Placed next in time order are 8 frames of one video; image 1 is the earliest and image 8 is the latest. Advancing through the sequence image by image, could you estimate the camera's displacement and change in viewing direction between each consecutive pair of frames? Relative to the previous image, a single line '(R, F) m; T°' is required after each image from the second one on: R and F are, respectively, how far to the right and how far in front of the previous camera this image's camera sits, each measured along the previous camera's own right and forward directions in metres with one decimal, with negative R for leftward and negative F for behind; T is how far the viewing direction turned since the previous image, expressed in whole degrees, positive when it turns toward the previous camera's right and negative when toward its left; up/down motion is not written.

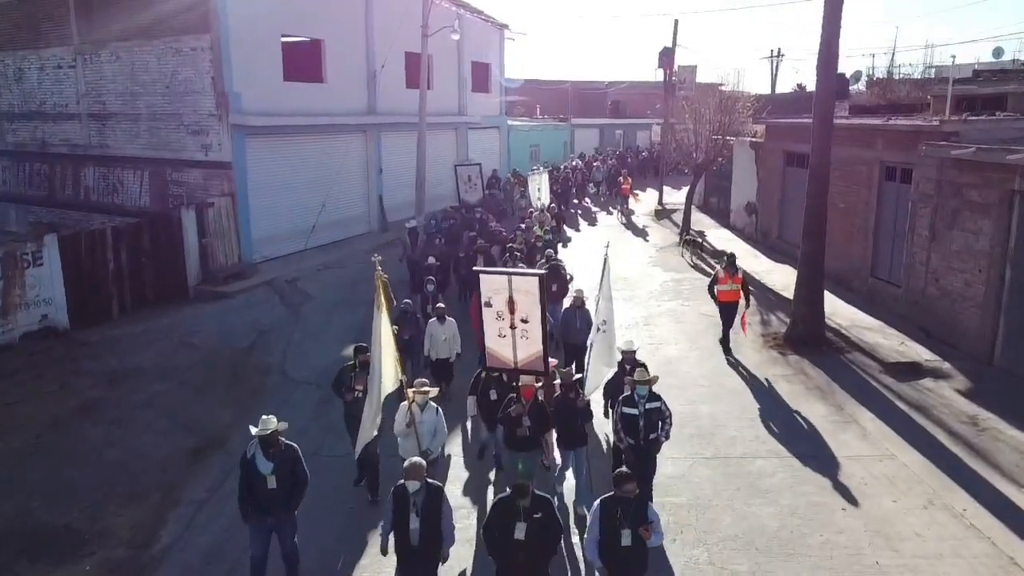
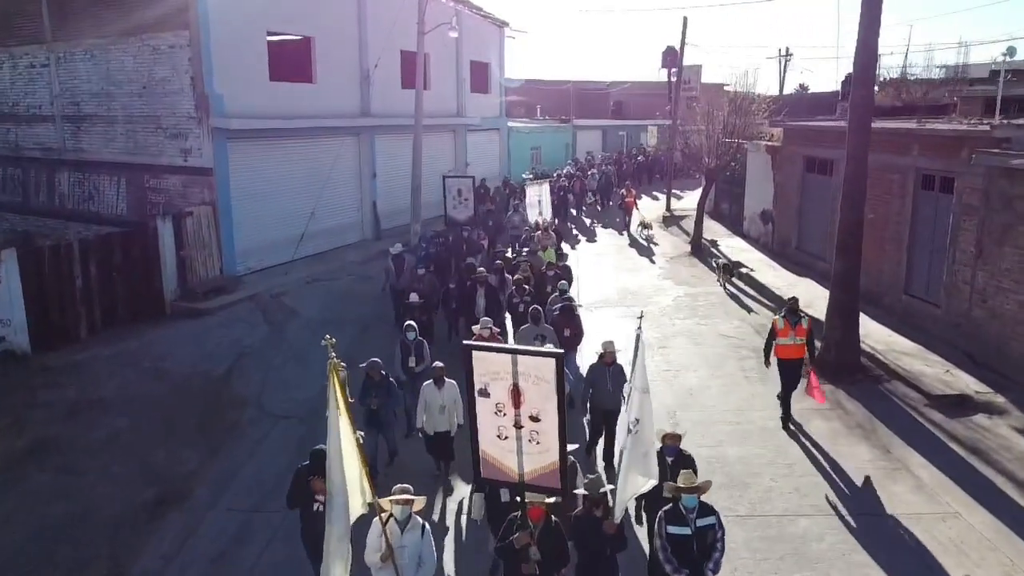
(-0.1, +1.3) m; 0°
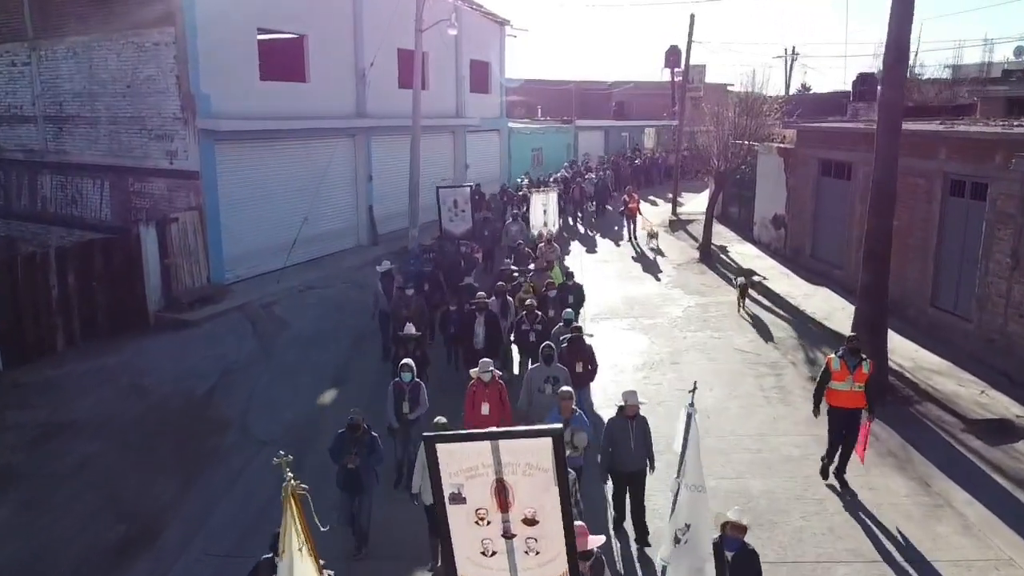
(-0.1, +0.9) m; 0°
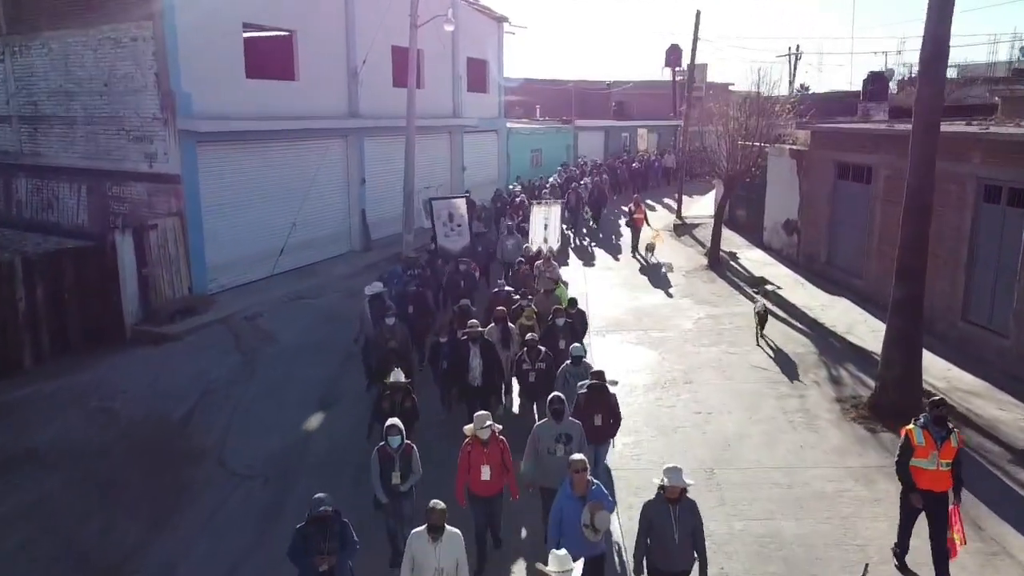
(-0.1, +1.0) m; 0°
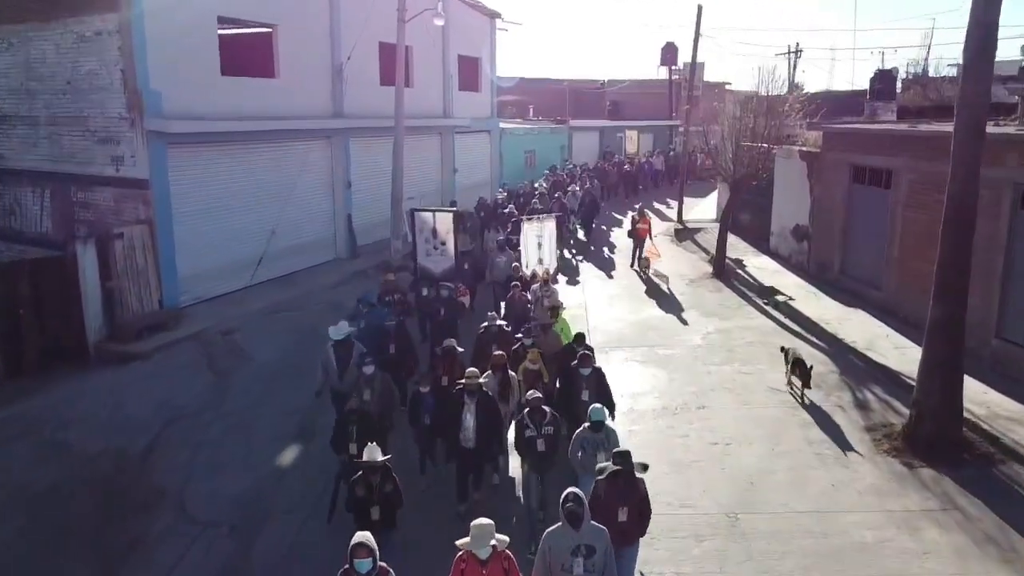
(-0.1, +1.1) m; +1°
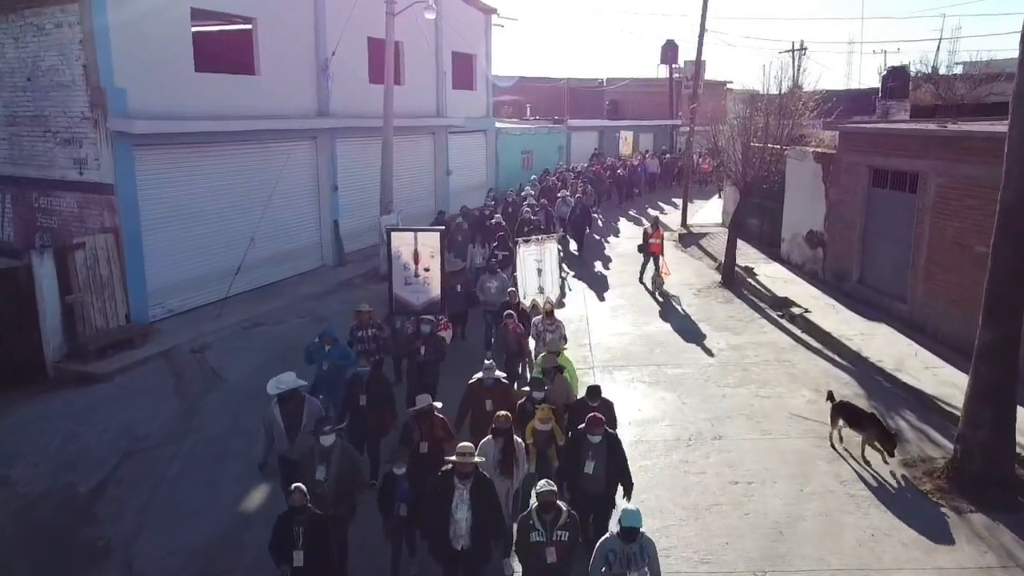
(0.0, +1.1) m; 0°
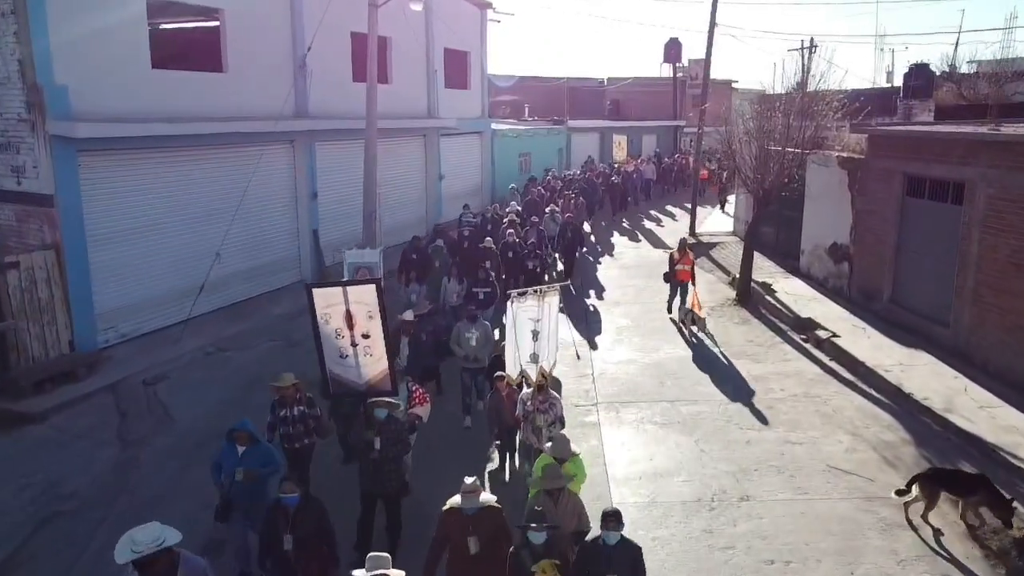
(+0.1, +1.6) m; 0°
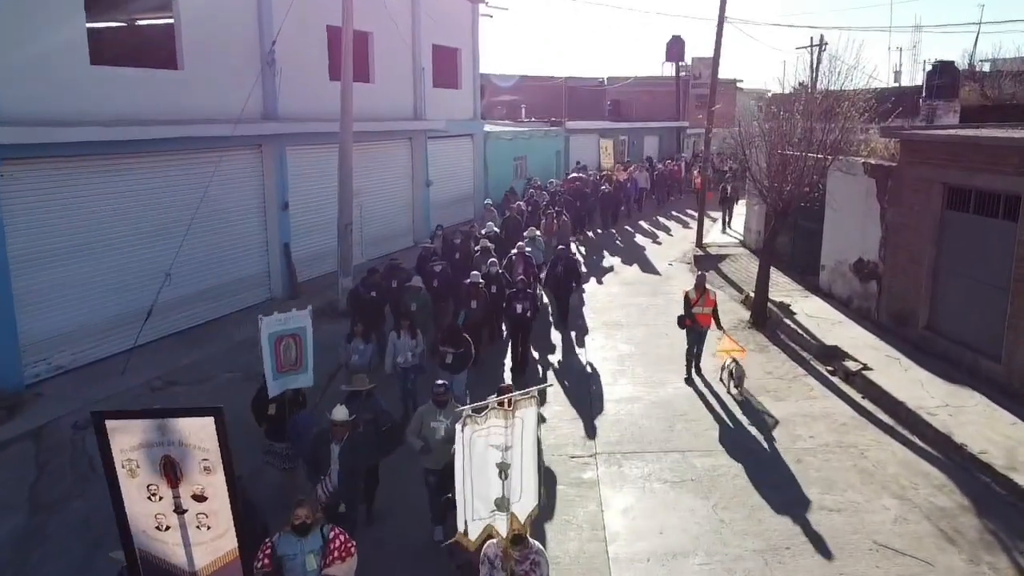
(+0.2, +1.6) m; 0°
